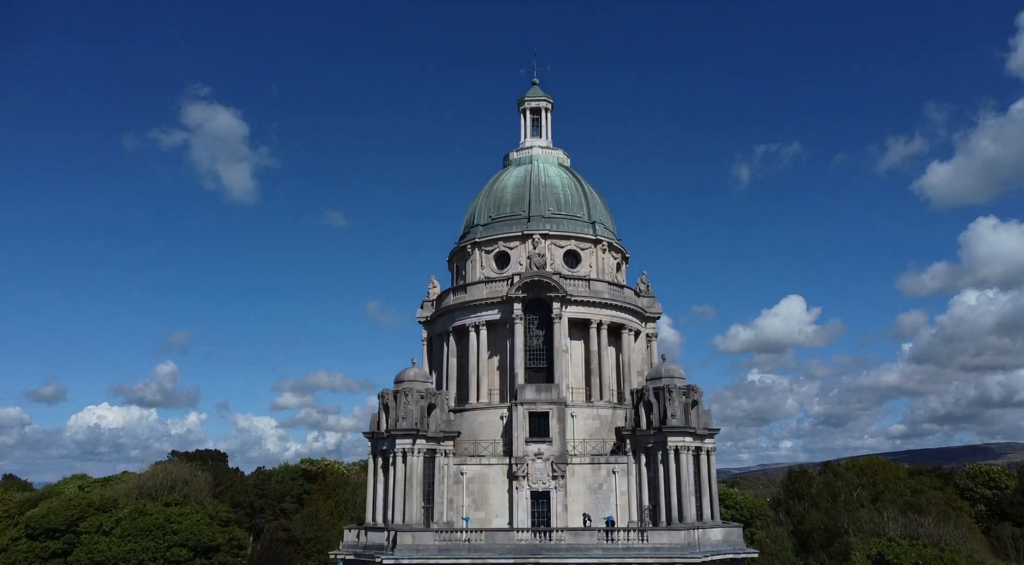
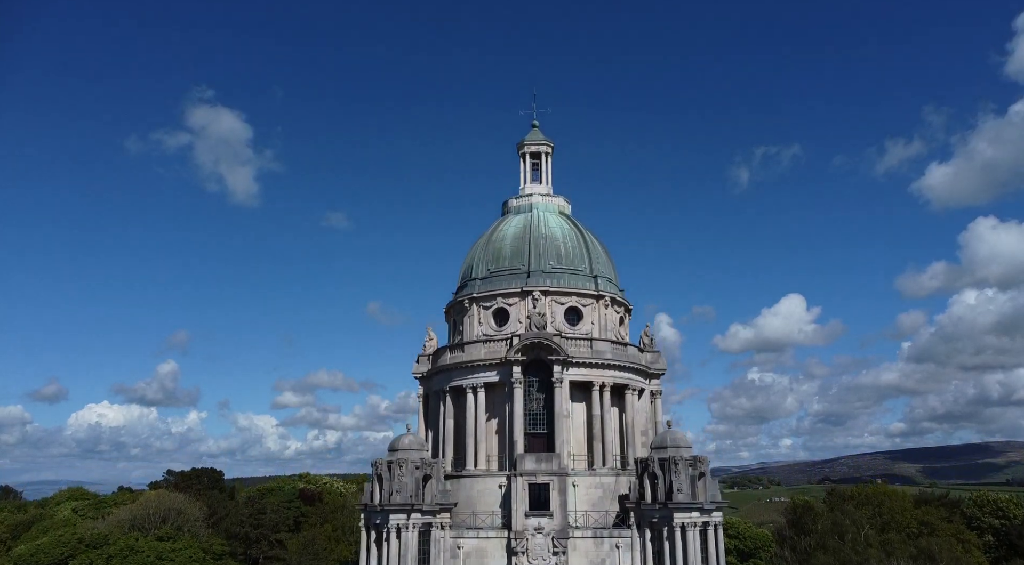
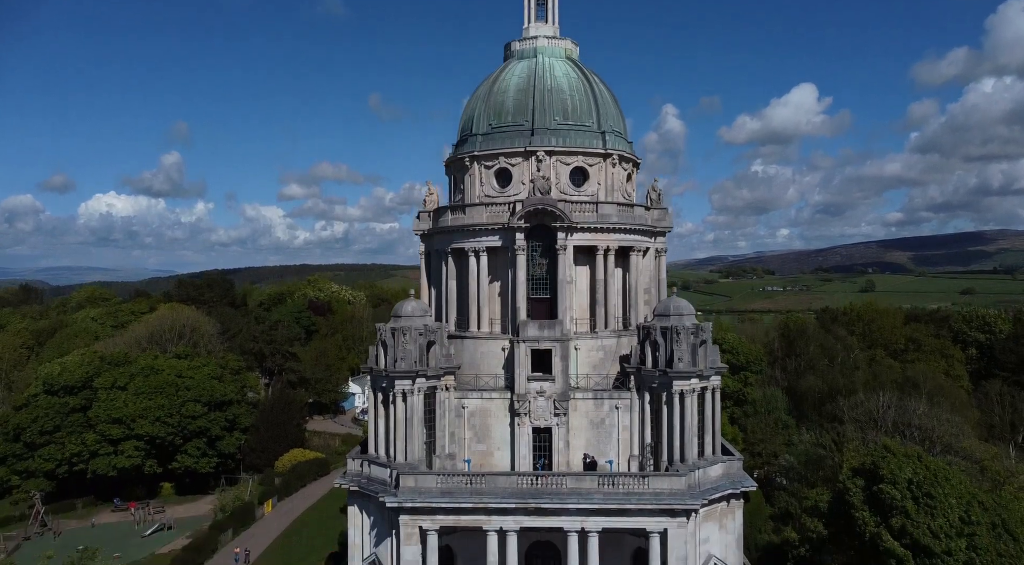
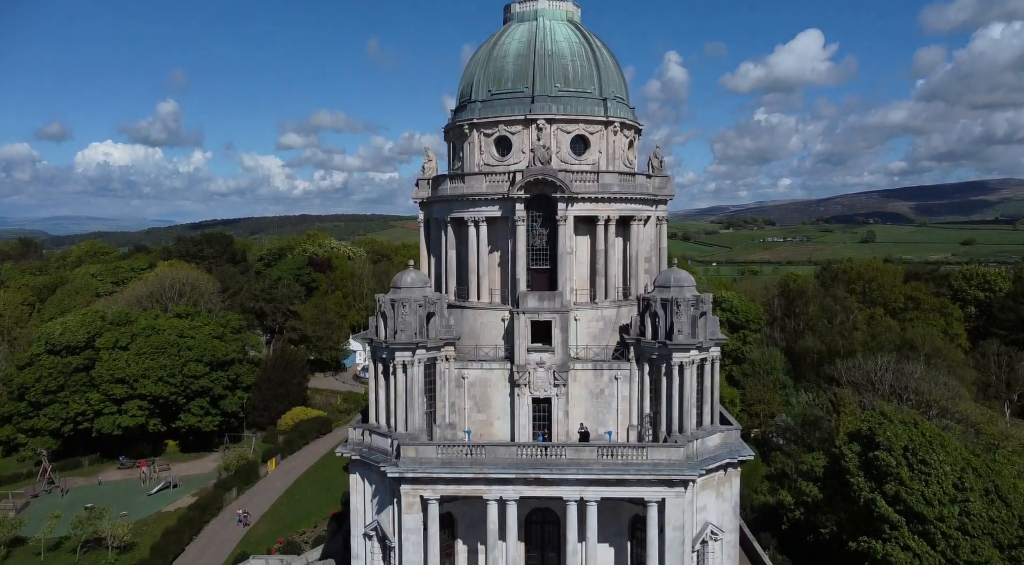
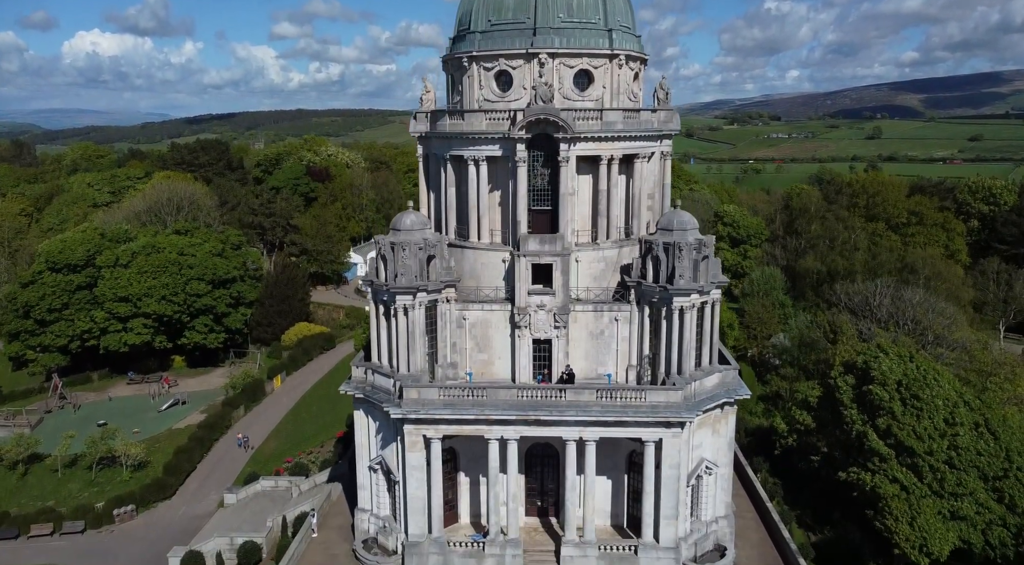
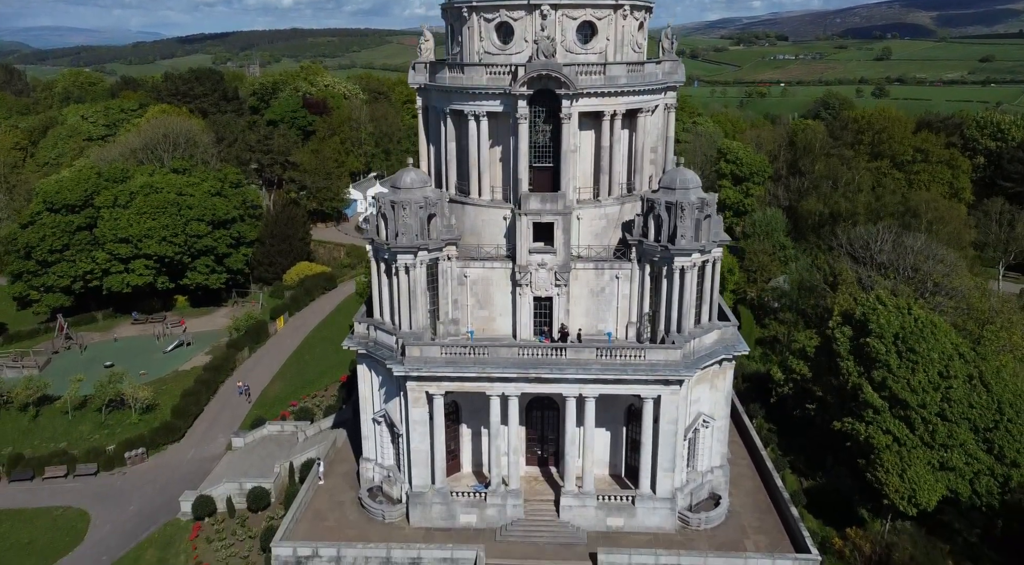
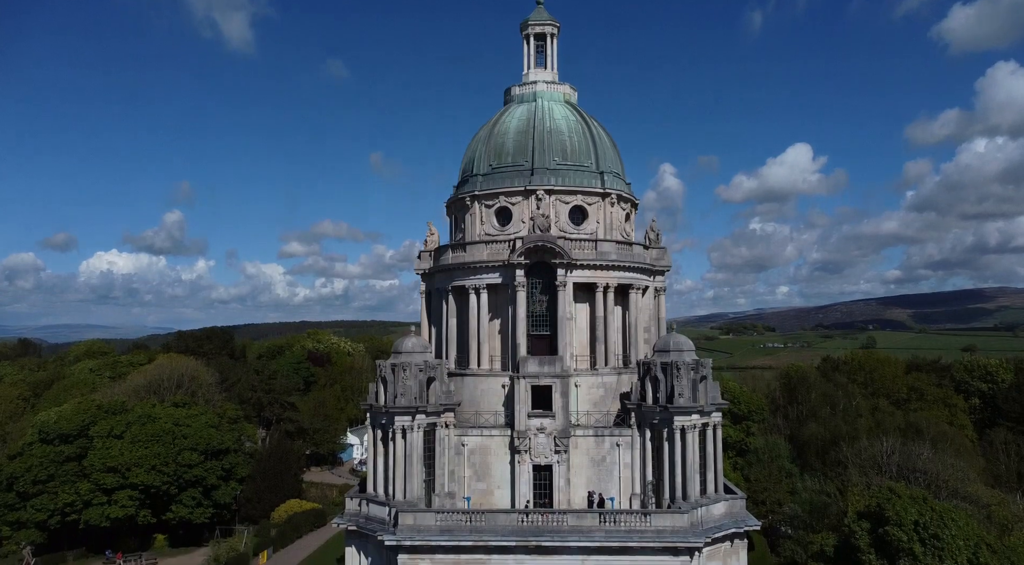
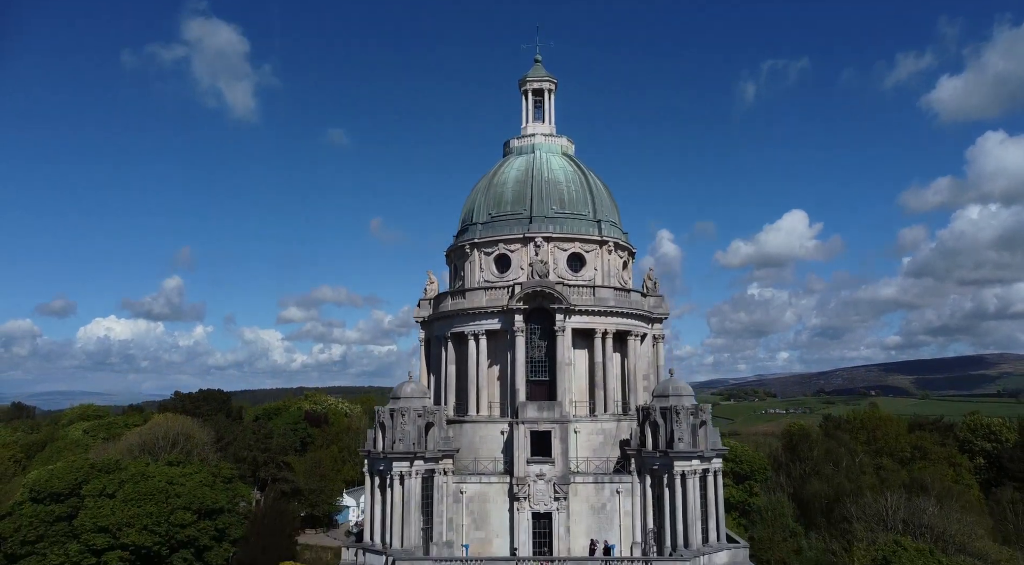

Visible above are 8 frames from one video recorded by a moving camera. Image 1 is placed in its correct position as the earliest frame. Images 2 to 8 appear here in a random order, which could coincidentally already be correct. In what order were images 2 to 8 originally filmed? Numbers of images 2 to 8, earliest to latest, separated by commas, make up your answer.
2, 8, 7, 3, 4, 5, 6
